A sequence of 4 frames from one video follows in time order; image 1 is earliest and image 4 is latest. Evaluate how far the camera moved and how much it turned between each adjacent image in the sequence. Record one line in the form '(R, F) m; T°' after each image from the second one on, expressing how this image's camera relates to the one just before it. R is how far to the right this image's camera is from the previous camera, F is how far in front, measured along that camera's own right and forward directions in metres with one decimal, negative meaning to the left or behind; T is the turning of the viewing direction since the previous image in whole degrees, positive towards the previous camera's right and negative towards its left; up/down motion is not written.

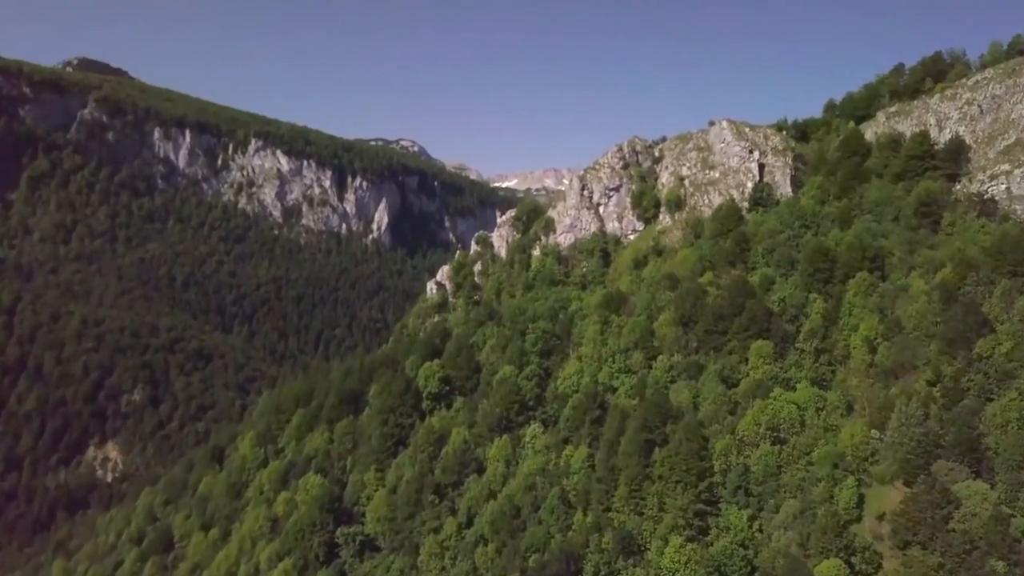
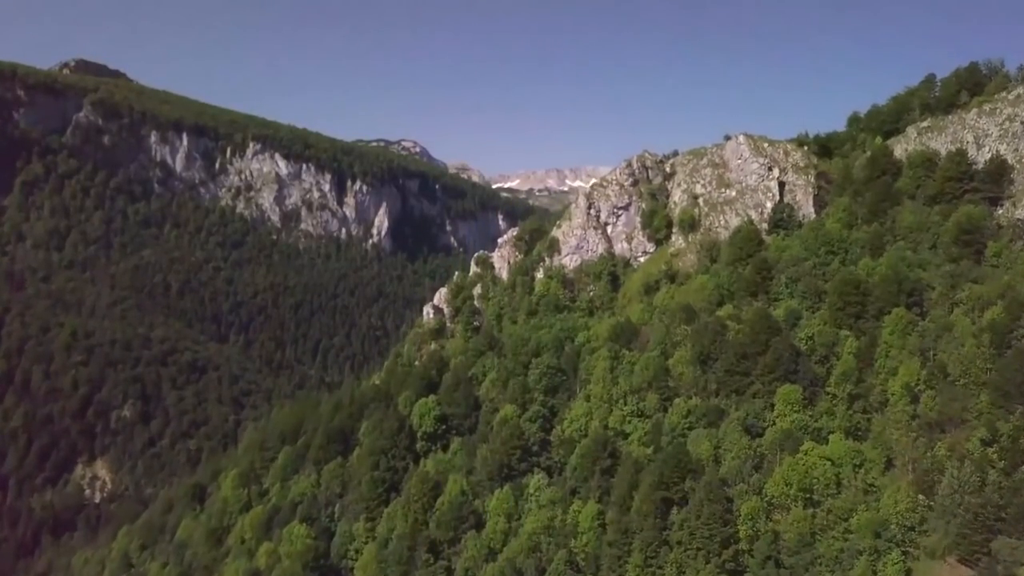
(0.0, +6.3) m; 0°
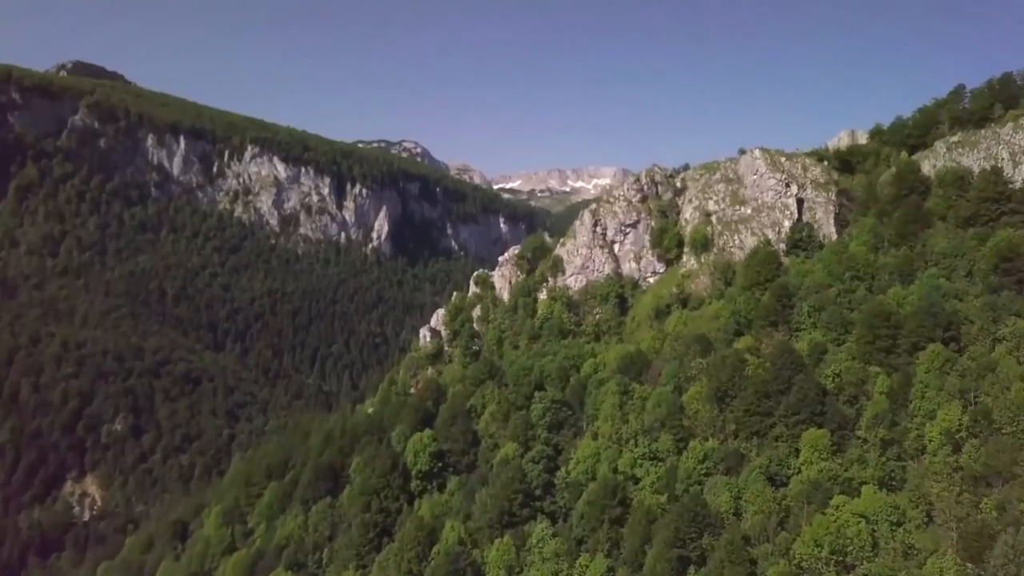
(0.0, +5.1) m; 0°
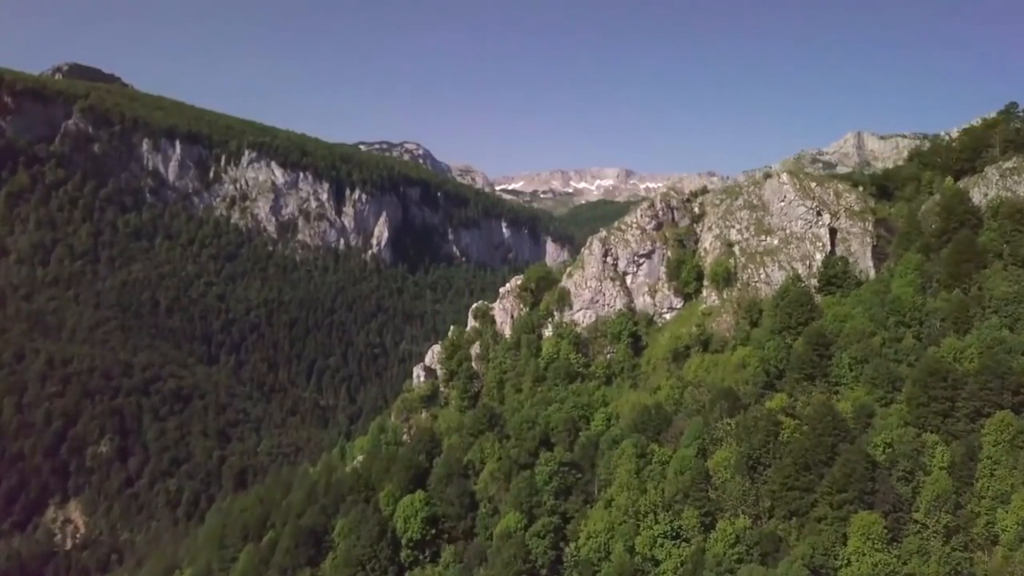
(0.0, +7.8) m; 0°
